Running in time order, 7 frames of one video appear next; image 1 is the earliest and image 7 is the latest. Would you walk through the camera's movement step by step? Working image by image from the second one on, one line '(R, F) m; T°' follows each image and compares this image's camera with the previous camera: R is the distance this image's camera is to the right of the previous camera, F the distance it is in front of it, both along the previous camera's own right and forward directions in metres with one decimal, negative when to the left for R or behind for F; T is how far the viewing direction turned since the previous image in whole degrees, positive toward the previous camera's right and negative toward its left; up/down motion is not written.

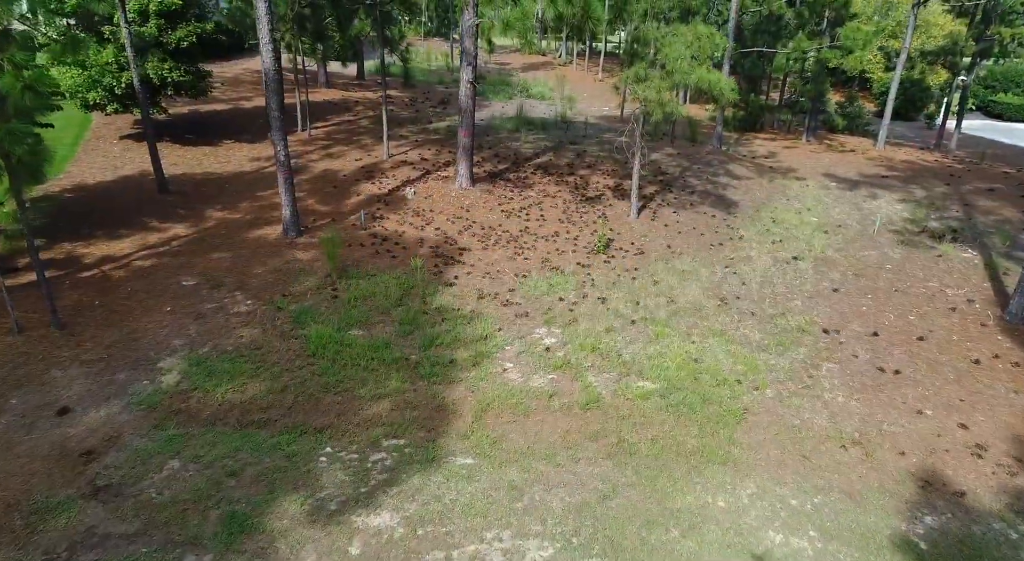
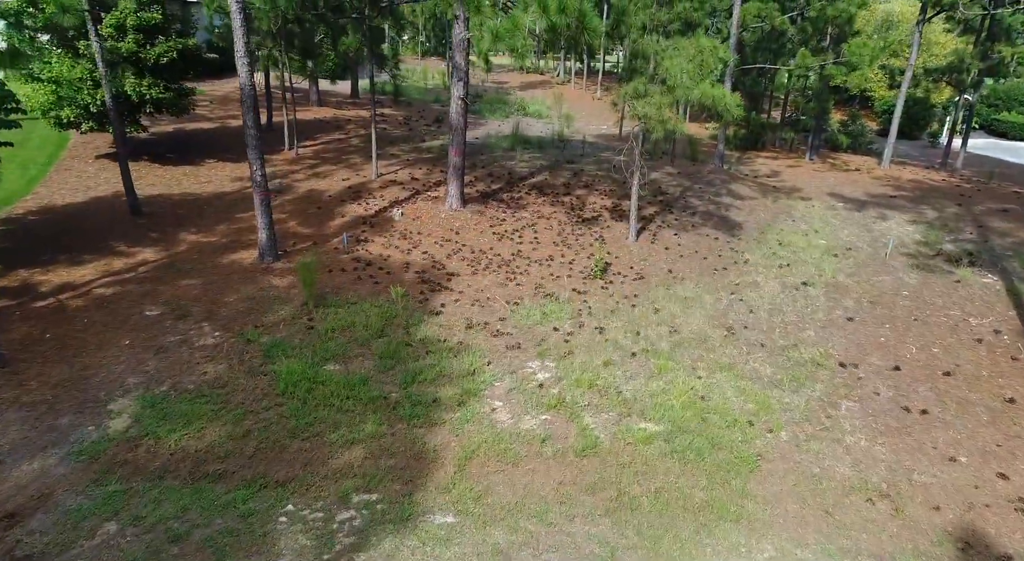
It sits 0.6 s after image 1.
(+0.1, +0.6) m; 0°
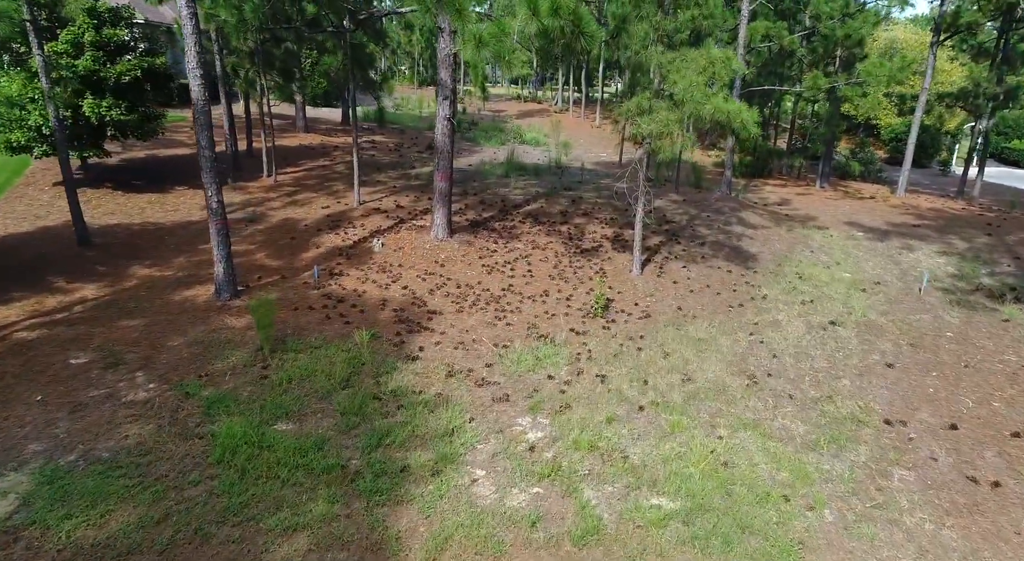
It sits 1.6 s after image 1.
(+0.1, +1.1) m; 0°
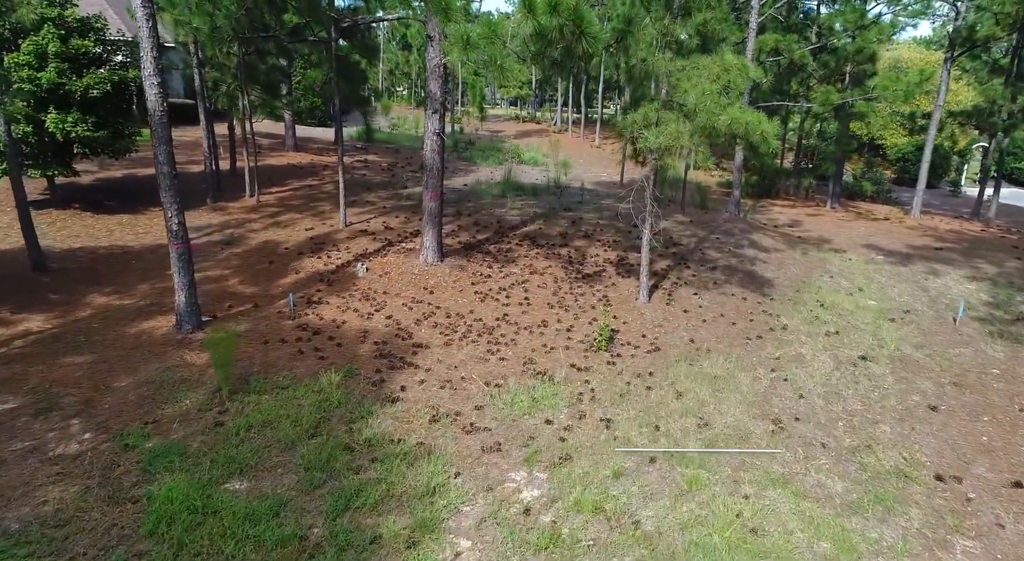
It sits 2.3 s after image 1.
(+0.1, +0.8) m; 0°
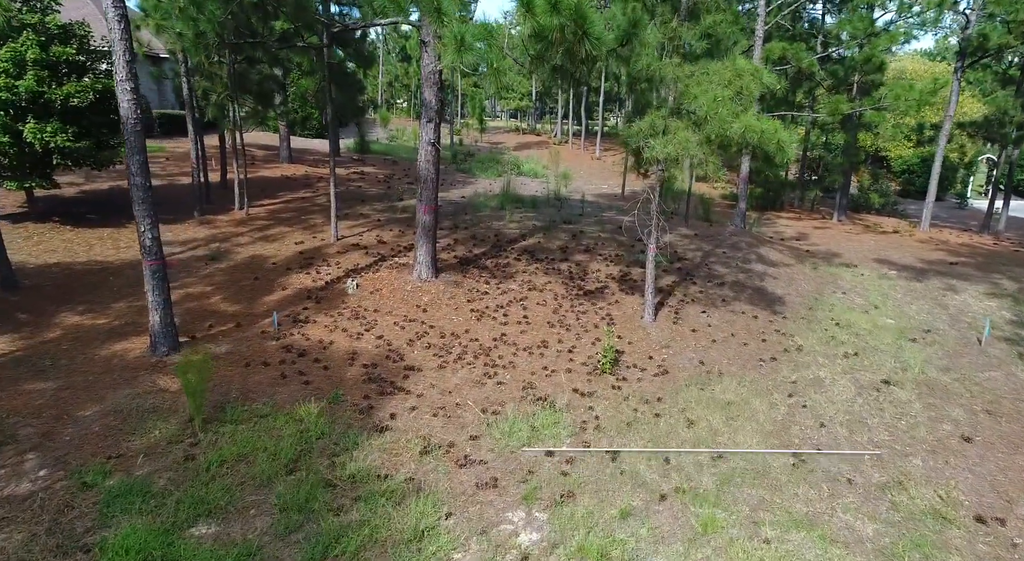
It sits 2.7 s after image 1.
(0.0, +0.5) m; 0°
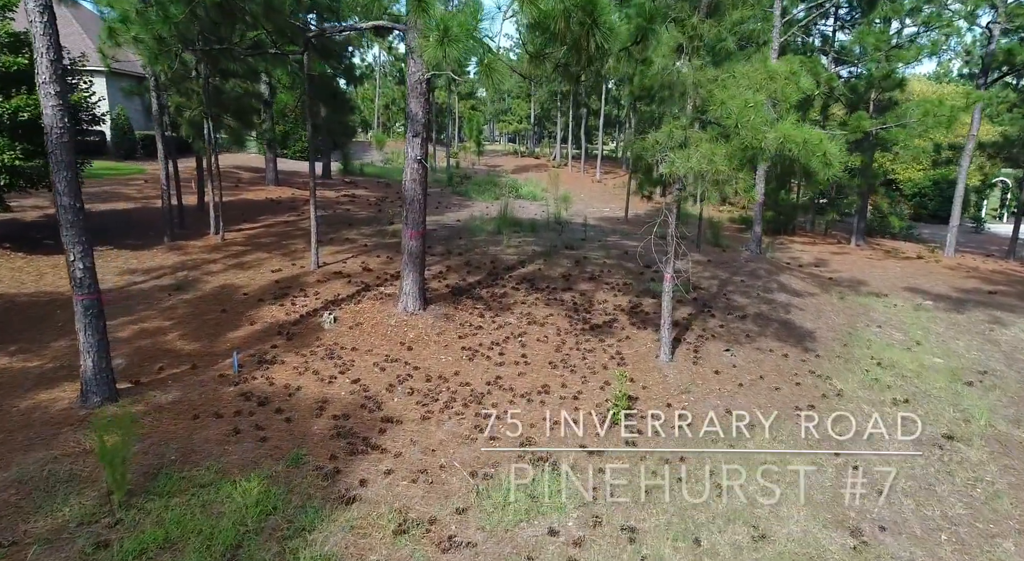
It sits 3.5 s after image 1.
(0.0, +1.0) m; 0°
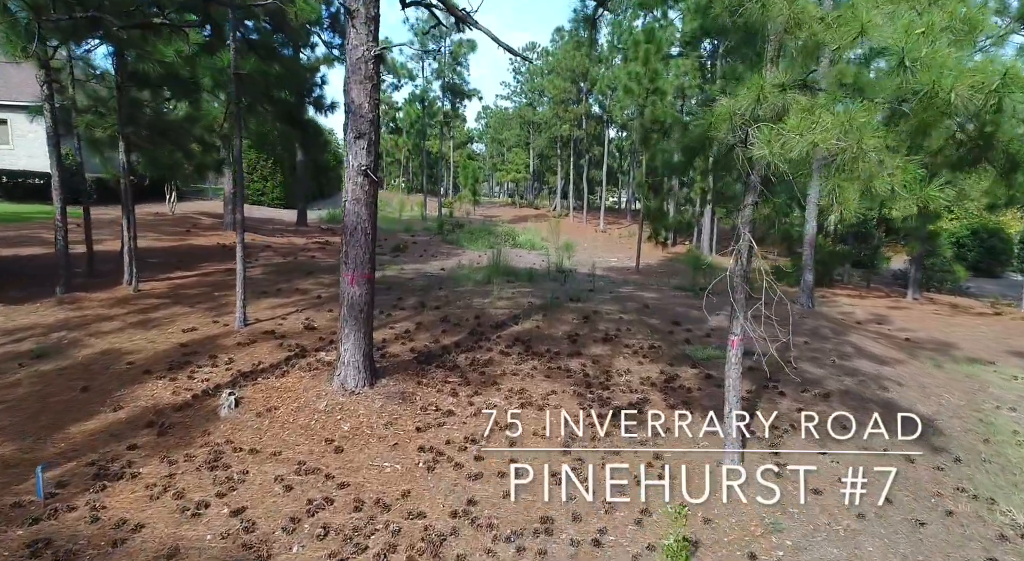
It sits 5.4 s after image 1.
(+0.1, +2.5) m; 0°
